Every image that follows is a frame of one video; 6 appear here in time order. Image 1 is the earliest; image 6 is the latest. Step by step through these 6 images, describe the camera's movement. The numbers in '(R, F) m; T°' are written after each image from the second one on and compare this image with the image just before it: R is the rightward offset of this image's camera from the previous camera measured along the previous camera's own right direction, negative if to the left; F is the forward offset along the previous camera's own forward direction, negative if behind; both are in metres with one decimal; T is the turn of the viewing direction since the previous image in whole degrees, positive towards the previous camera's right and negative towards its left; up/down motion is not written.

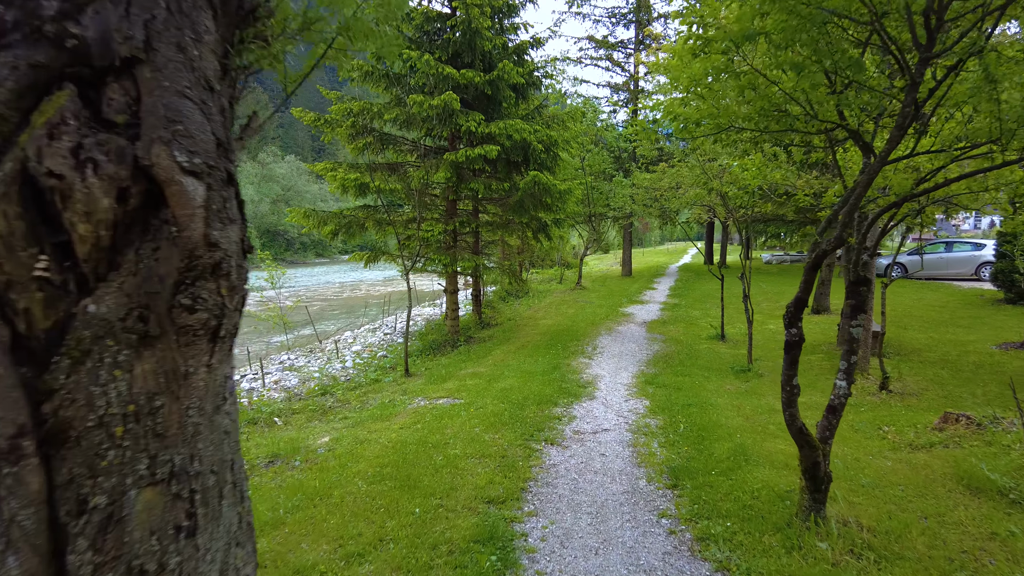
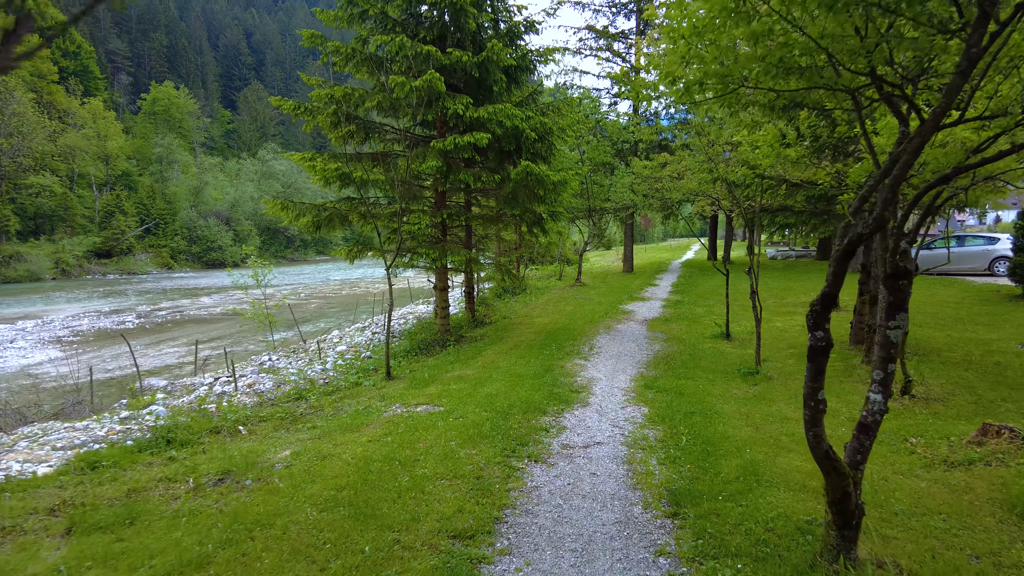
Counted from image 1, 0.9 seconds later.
(+0.2, +0.6) m; 0°
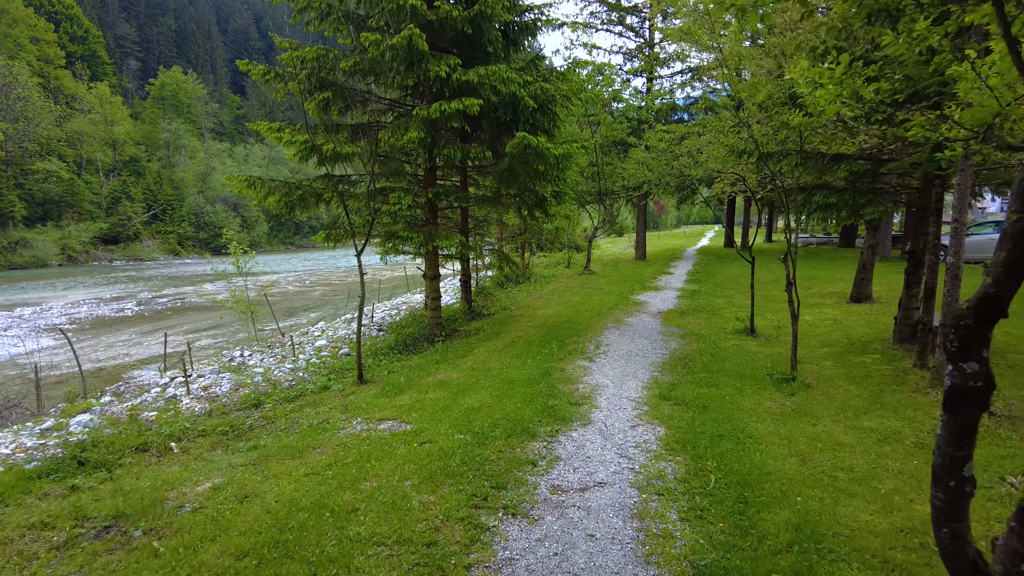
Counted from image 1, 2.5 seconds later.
(+0.2, +1.2) m; -1°
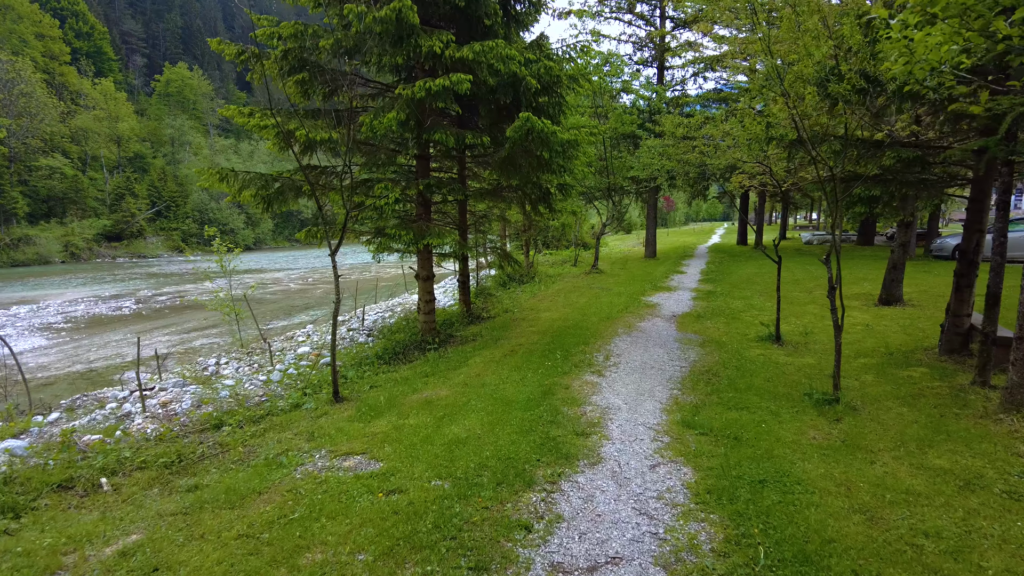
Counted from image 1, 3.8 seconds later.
(+0.1, +0.9) m; -1°
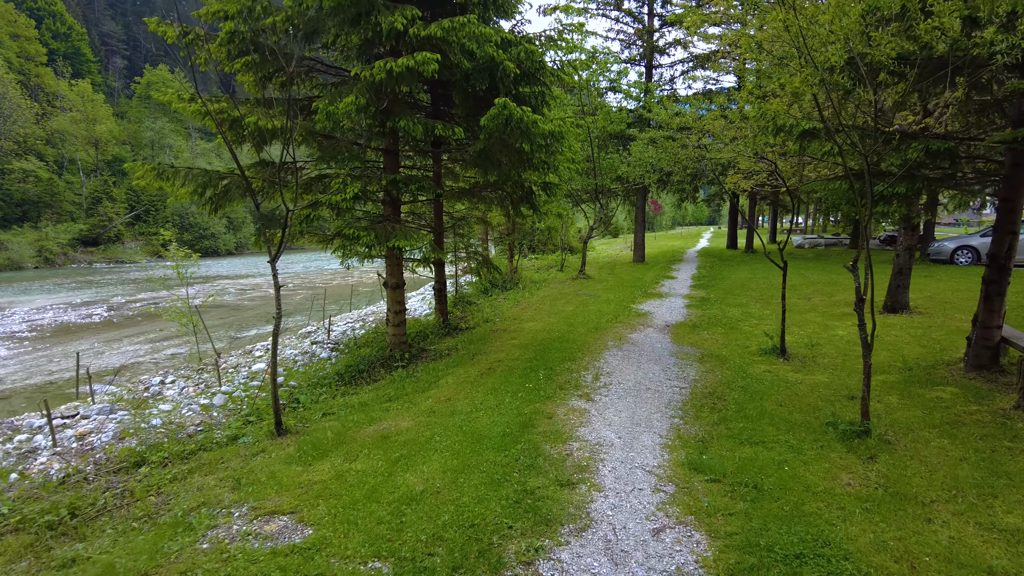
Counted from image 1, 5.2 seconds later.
(+0.1, +0.9) m; +1°
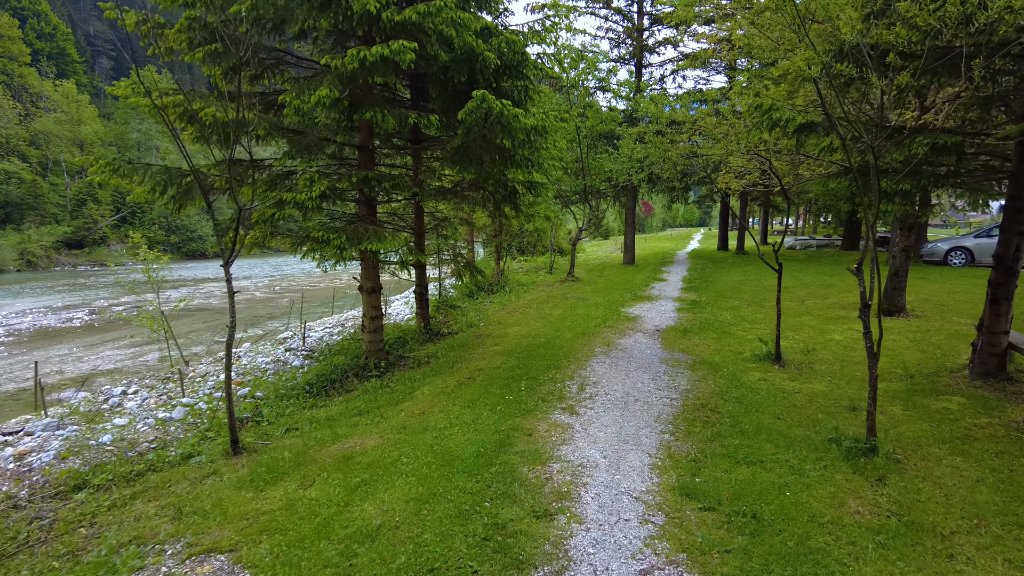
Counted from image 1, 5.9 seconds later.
(+0.1, +0.4) m; +1°
